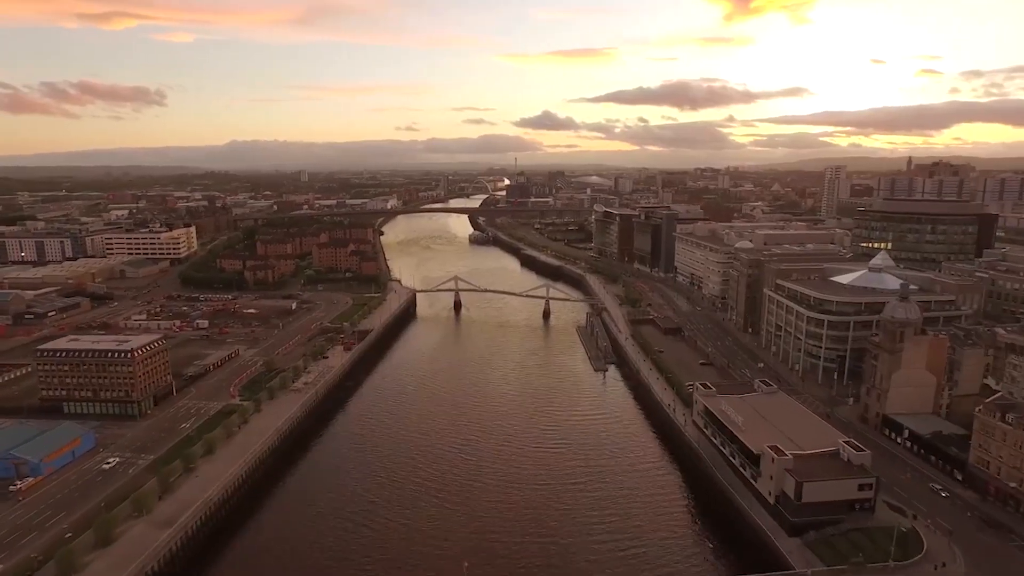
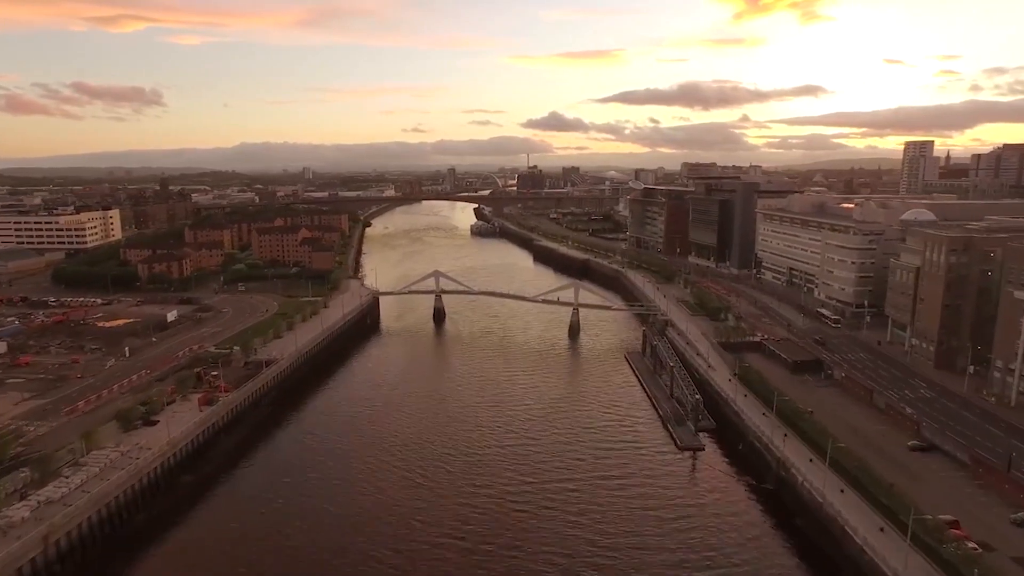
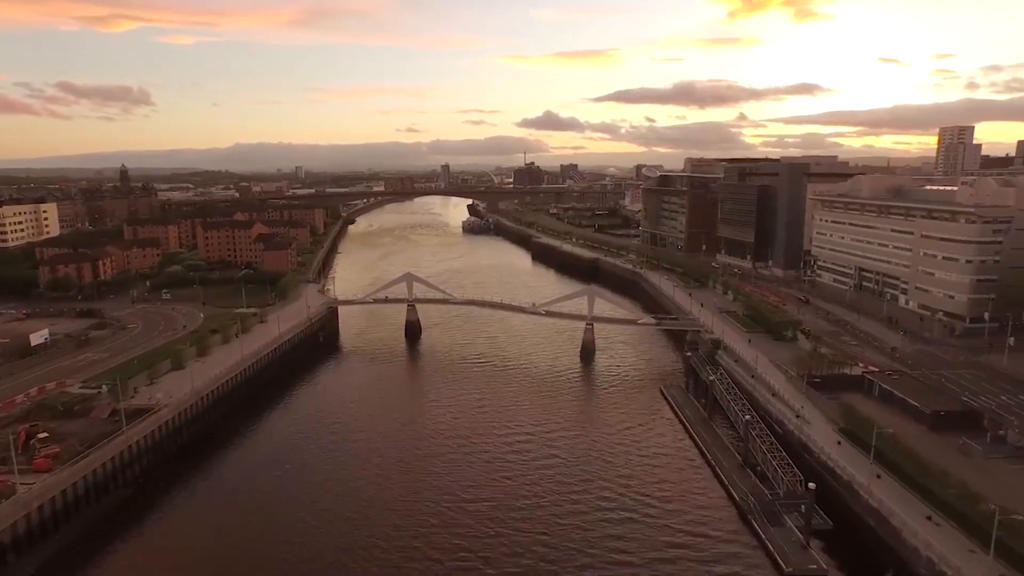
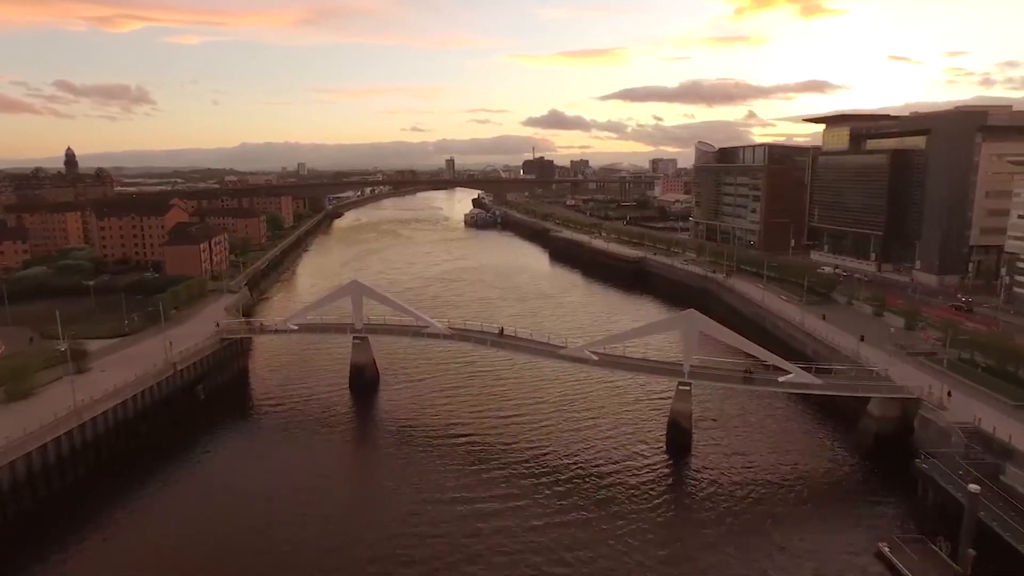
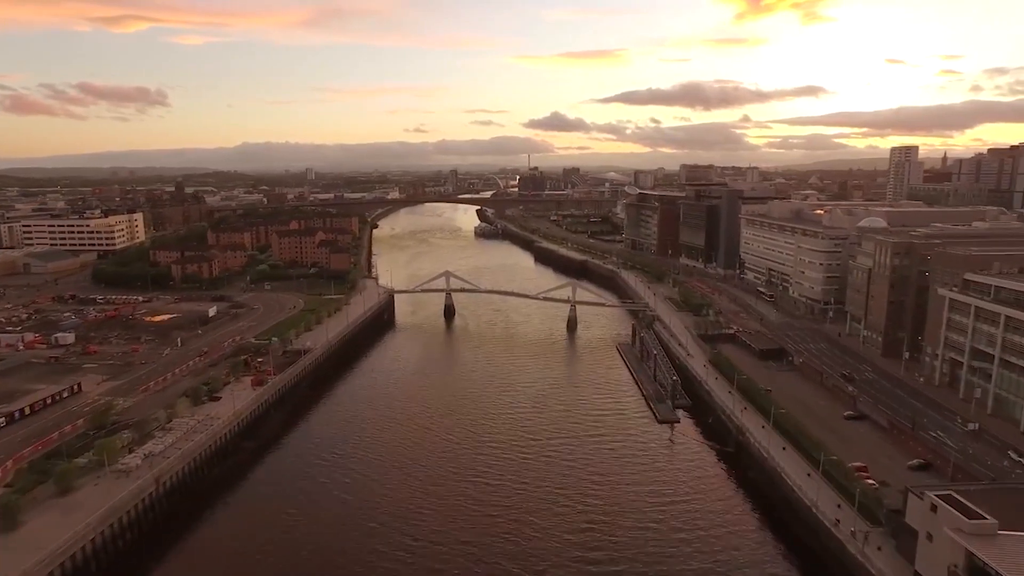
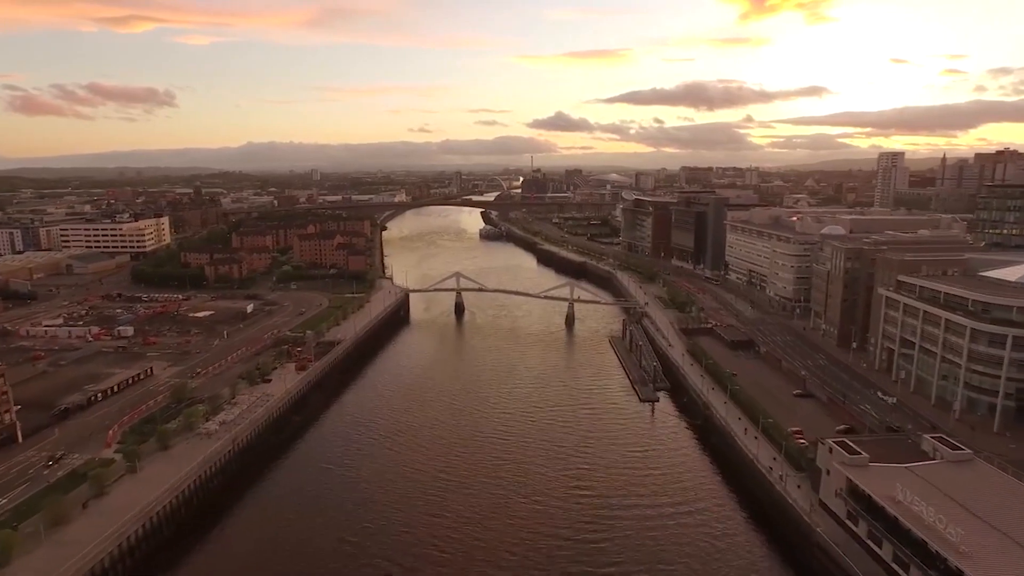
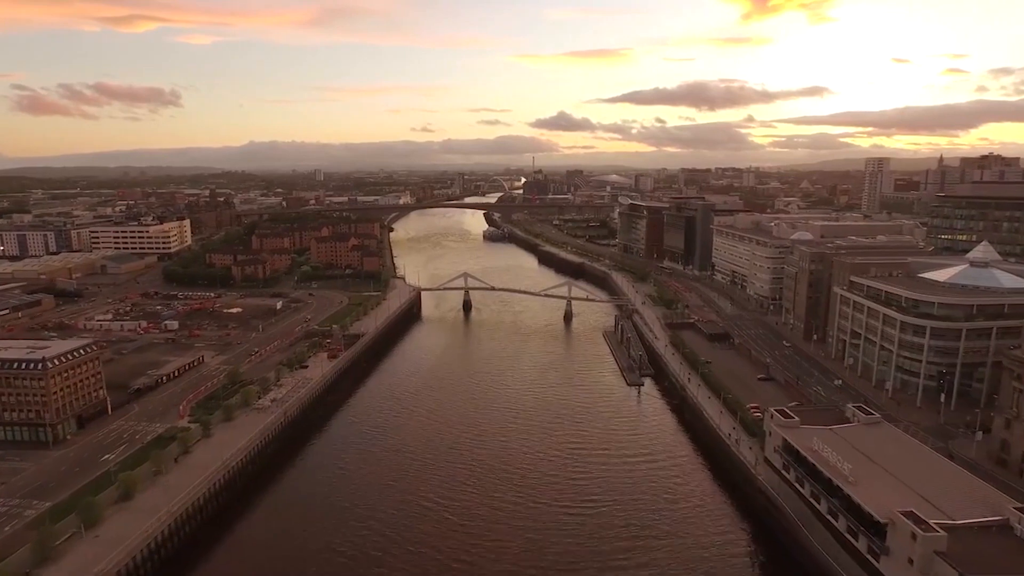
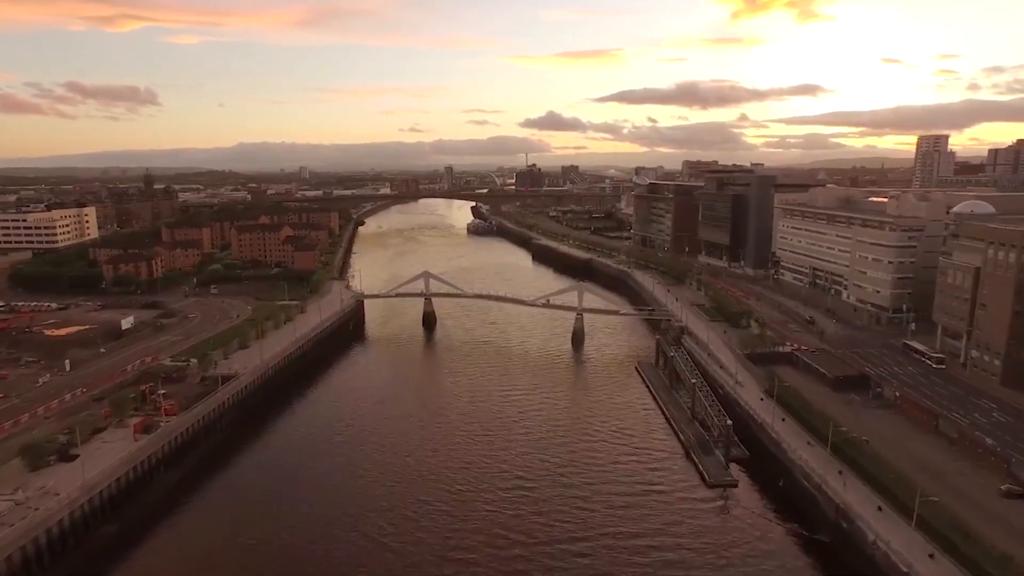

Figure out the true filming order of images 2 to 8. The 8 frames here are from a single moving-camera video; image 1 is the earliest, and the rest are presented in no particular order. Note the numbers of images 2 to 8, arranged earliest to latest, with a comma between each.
7, 6, 5, 2, 8, 3, 4
